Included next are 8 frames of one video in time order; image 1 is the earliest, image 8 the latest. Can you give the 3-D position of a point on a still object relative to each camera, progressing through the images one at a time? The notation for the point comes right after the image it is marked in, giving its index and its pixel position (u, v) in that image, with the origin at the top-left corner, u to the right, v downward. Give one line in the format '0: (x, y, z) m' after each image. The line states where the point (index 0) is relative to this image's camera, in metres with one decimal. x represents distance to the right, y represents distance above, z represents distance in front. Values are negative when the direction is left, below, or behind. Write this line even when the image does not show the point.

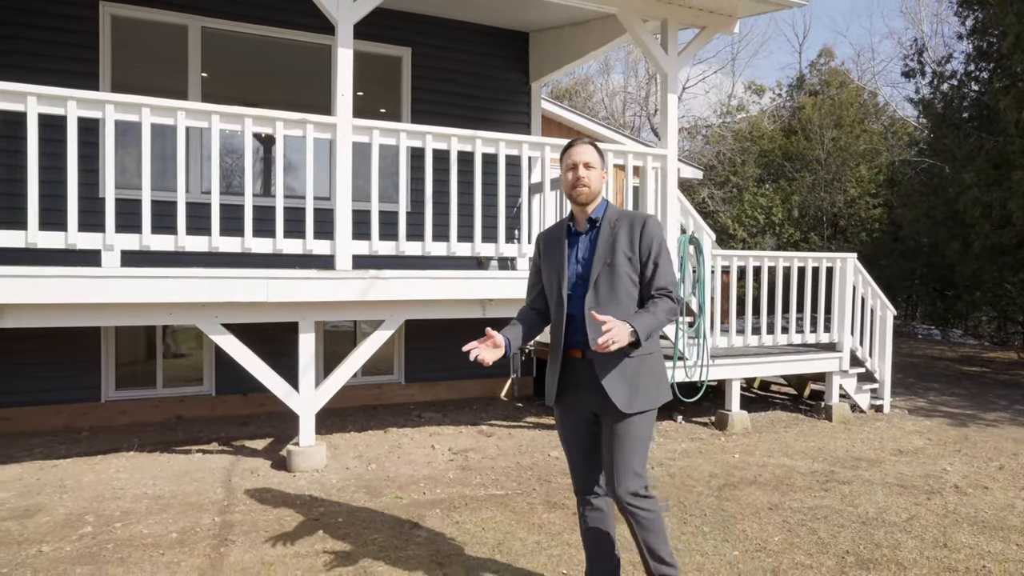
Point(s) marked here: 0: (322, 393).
0: (-1.4, -0.8, +5.1) m
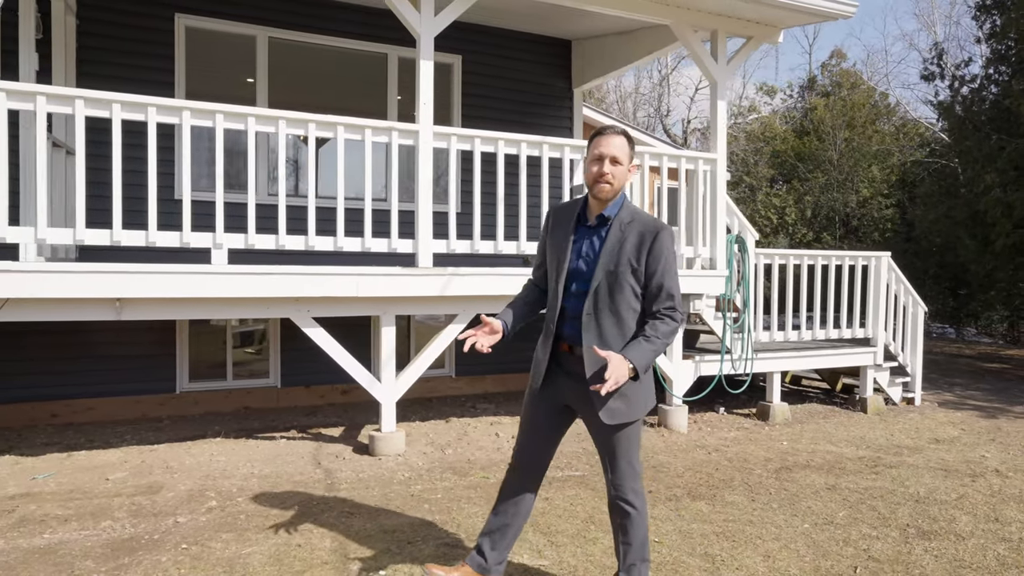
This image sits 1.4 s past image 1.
0: (-0.9, -0.7, +5.4) m
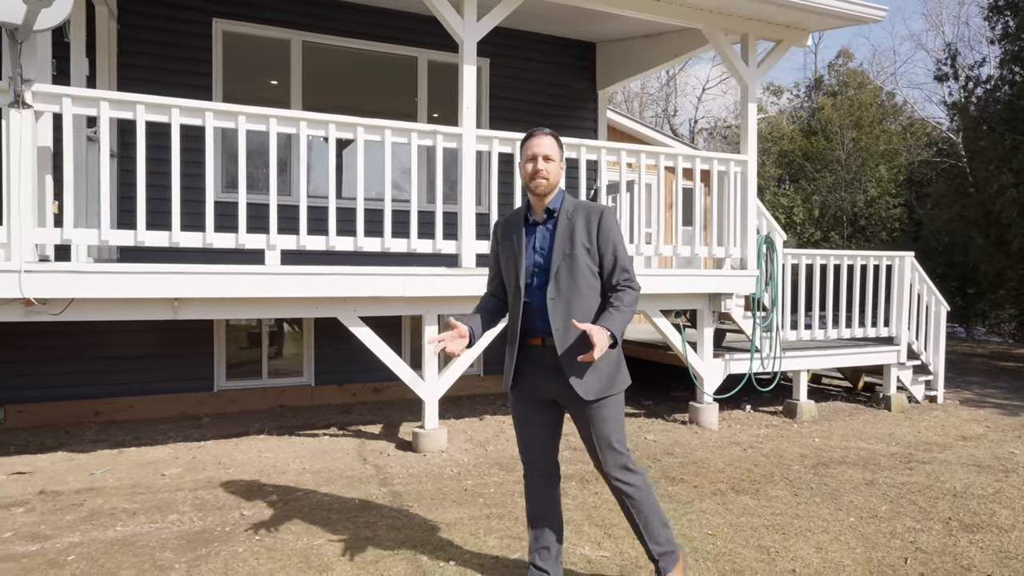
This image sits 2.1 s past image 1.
0: (-0.5, -0.7, +5.6) m
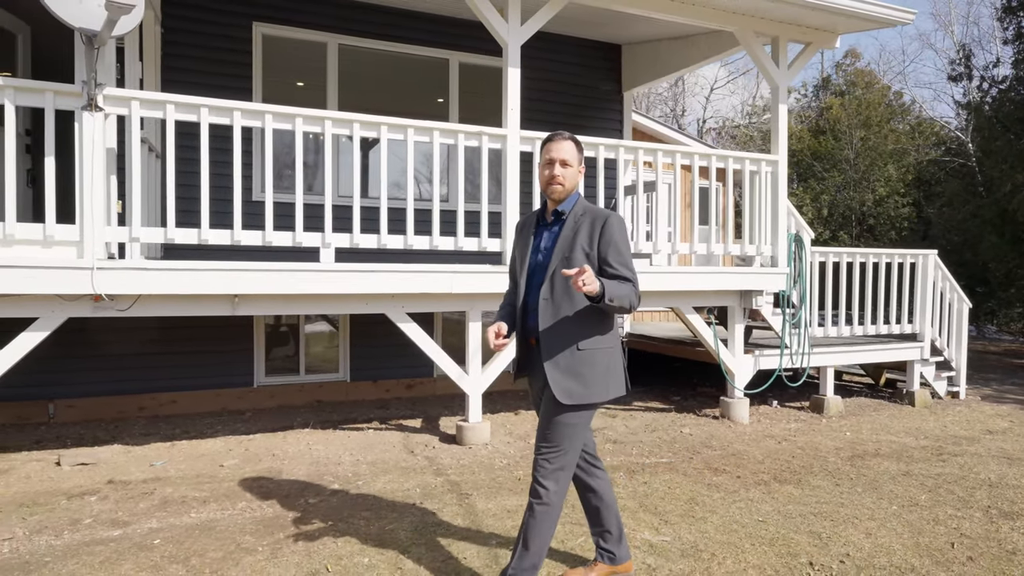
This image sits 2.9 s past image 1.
0: (-0.2, -0.7, +5.7) m
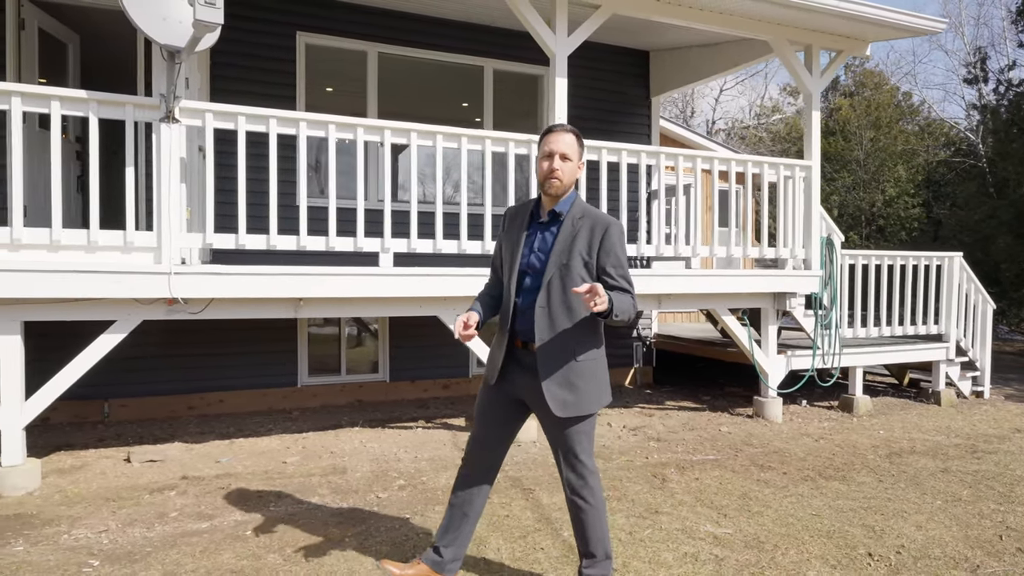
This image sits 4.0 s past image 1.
0: (+0.2, -0.7, +5.9) m
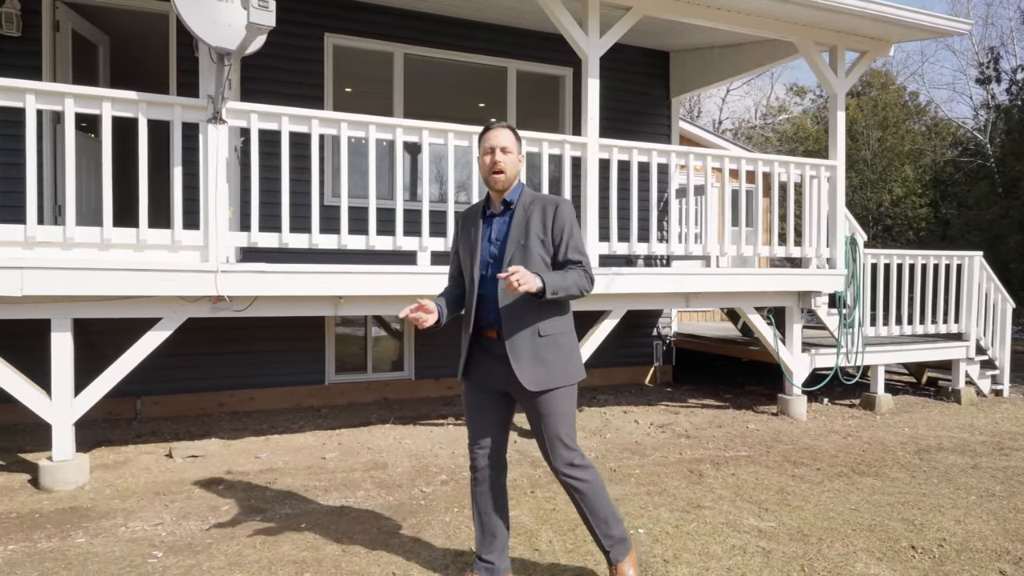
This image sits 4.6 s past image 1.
0: (+0.5, -0.7, +6.0) m
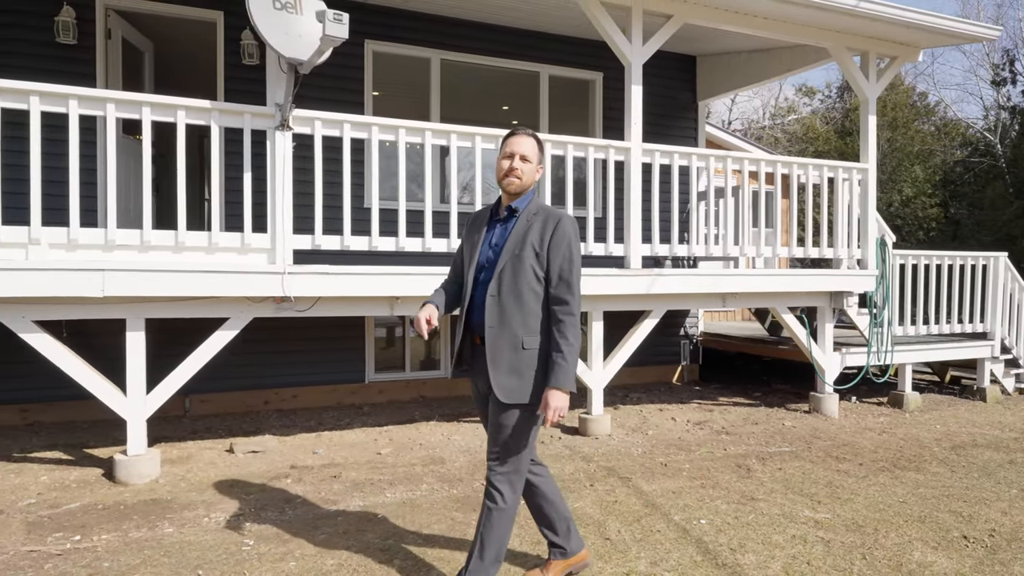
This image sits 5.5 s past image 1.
0: (+0.8, -0.7, +6.1) m
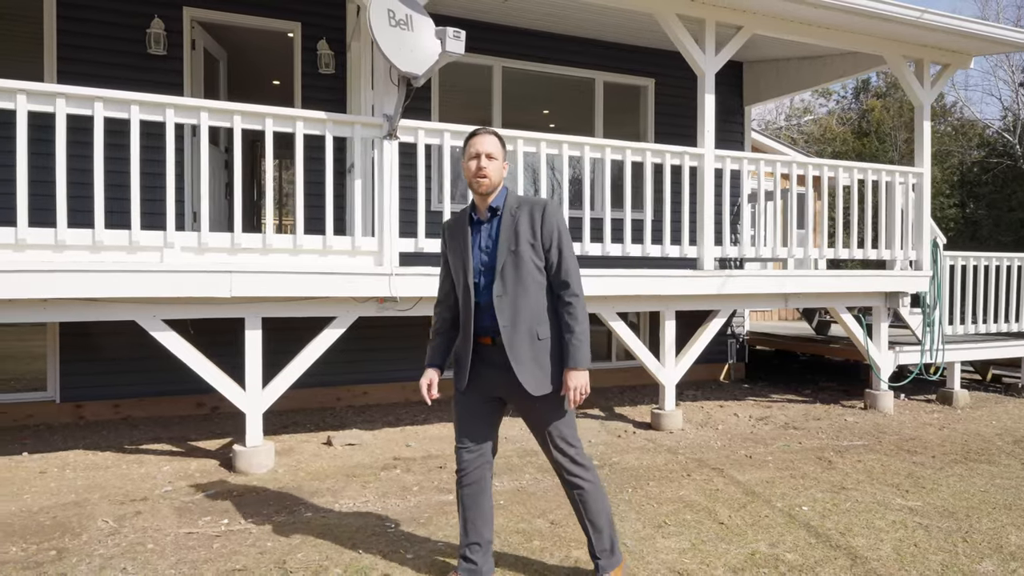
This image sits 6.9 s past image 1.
0: (+1.5, -0.7, +6.4) m
